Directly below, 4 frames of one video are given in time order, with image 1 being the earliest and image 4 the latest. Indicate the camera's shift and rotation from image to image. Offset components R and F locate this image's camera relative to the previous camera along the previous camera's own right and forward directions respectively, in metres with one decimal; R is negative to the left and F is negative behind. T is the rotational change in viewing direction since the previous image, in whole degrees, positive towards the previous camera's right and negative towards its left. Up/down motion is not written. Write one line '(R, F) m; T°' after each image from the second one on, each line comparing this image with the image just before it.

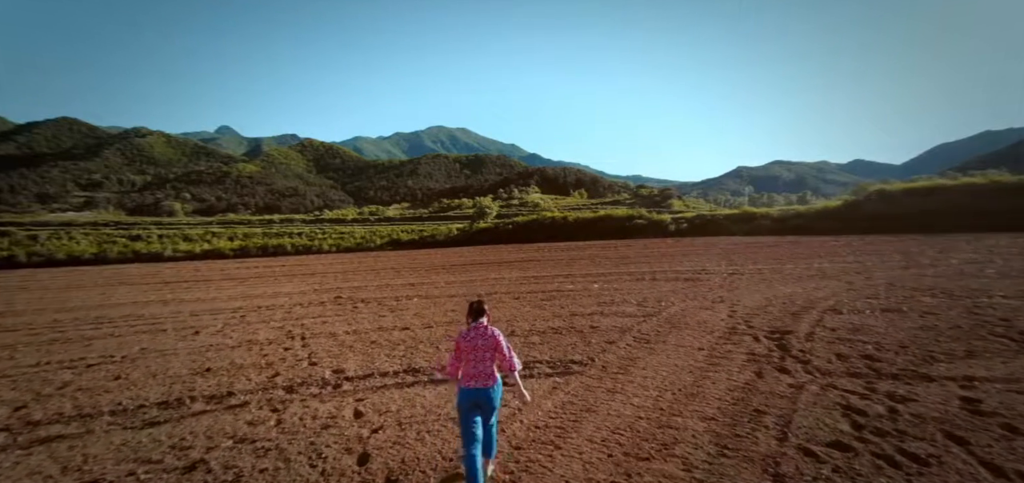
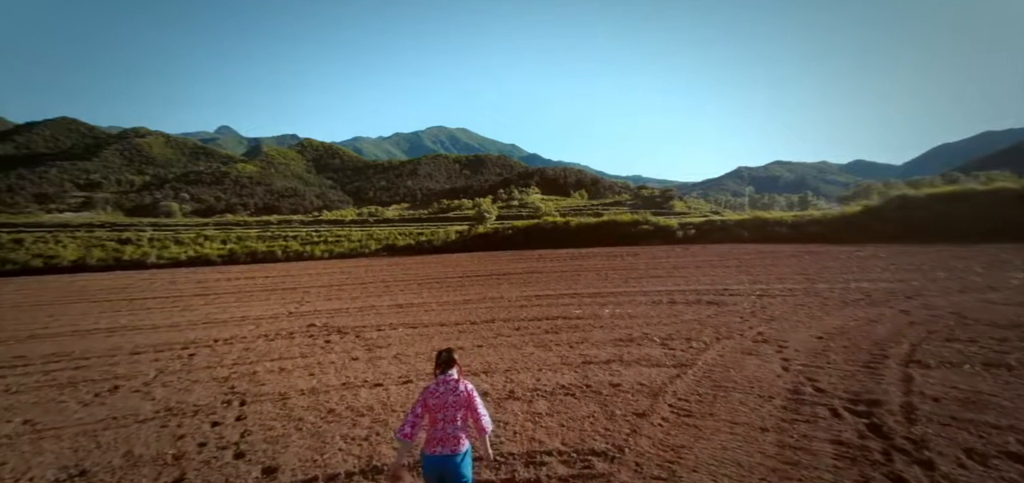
(0.0, +0.8) m; 0°
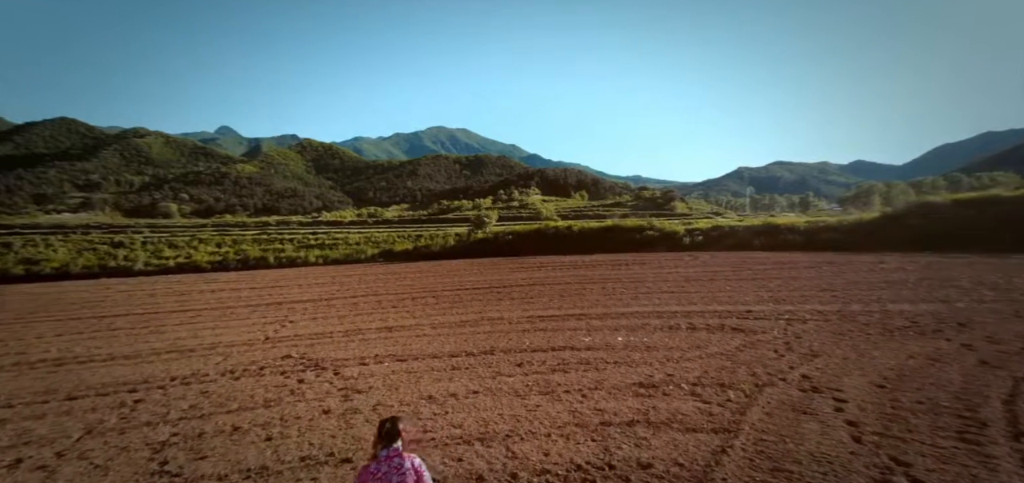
(0.0, +0.7) m; 0°
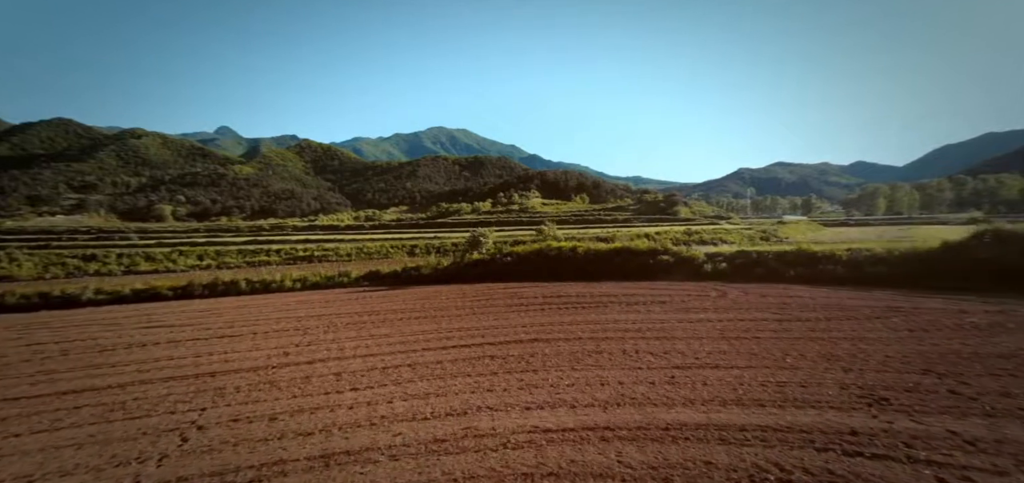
(0.0, +2.0) m; 0°
